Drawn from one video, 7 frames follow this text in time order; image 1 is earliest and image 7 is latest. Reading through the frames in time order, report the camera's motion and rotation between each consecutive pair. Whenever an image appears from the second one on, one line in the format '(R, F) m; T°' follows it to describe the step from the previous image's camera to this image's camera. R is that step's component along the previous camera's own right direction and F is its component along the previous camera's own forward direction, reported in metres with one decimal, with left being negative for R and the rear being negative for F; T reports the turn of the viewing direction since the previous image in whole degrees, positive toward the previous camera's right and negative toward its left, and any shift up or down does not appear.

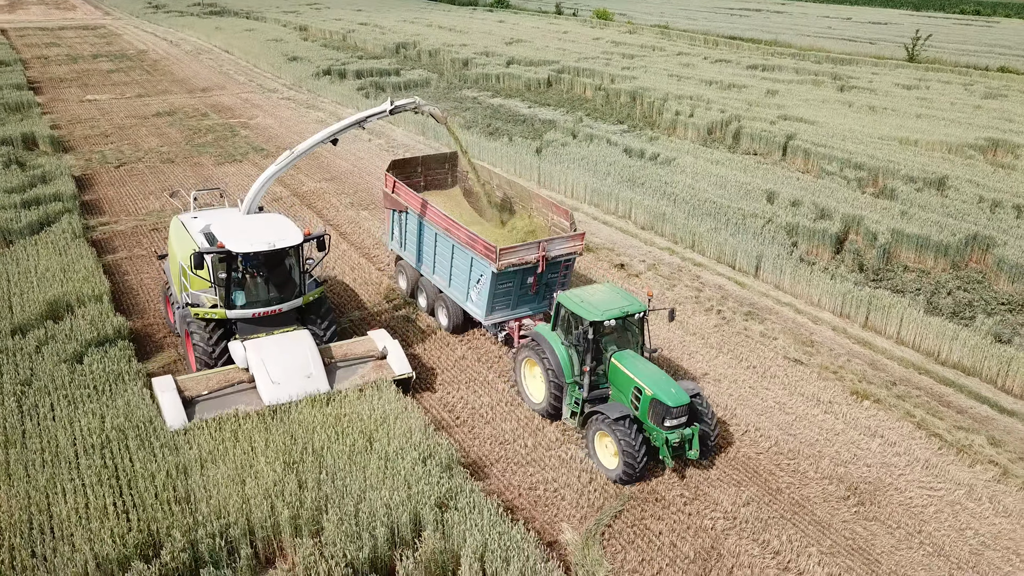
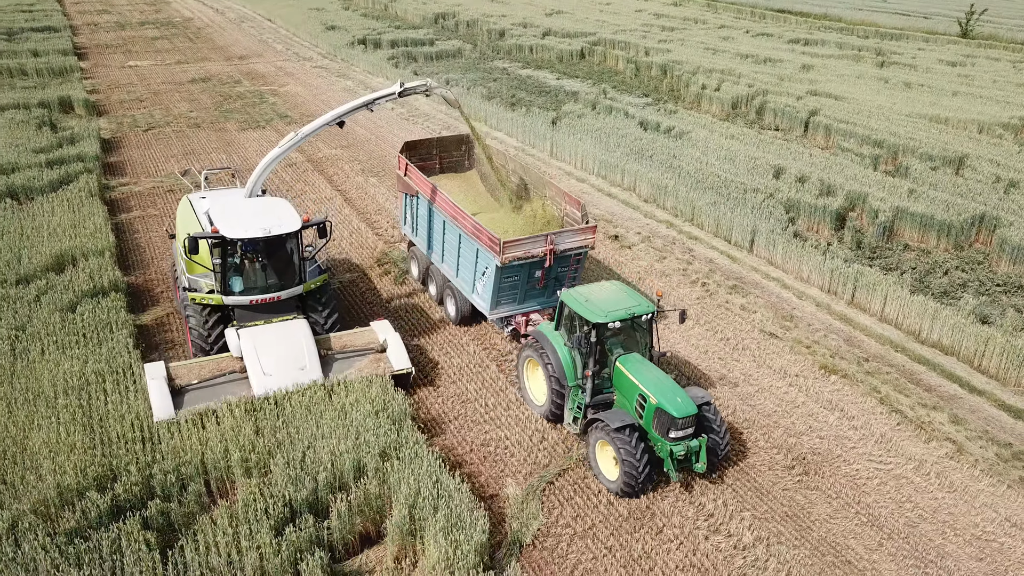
(+0.9, -0.2) m; -3°
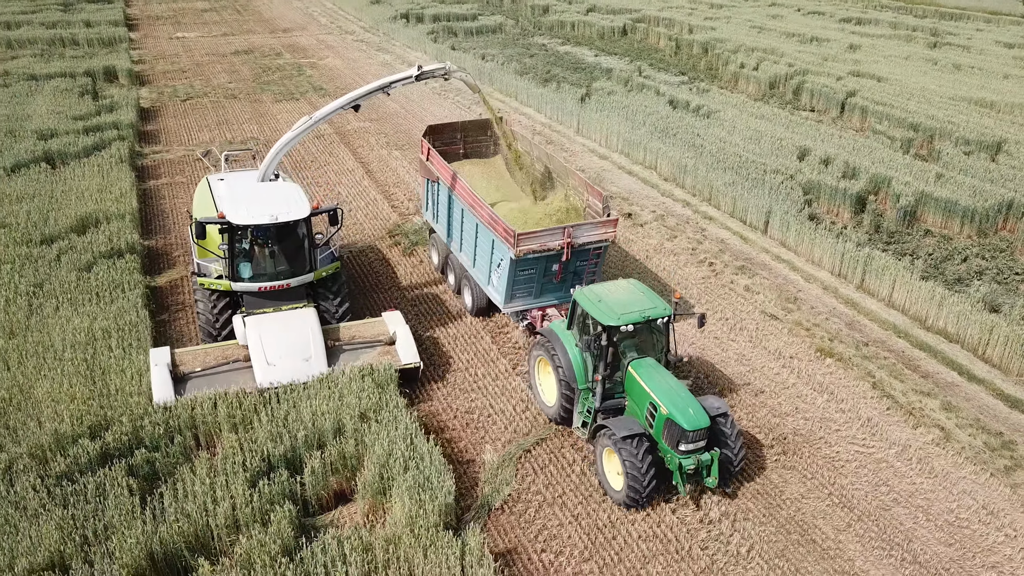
(+0.6, -0.1) m; -3°
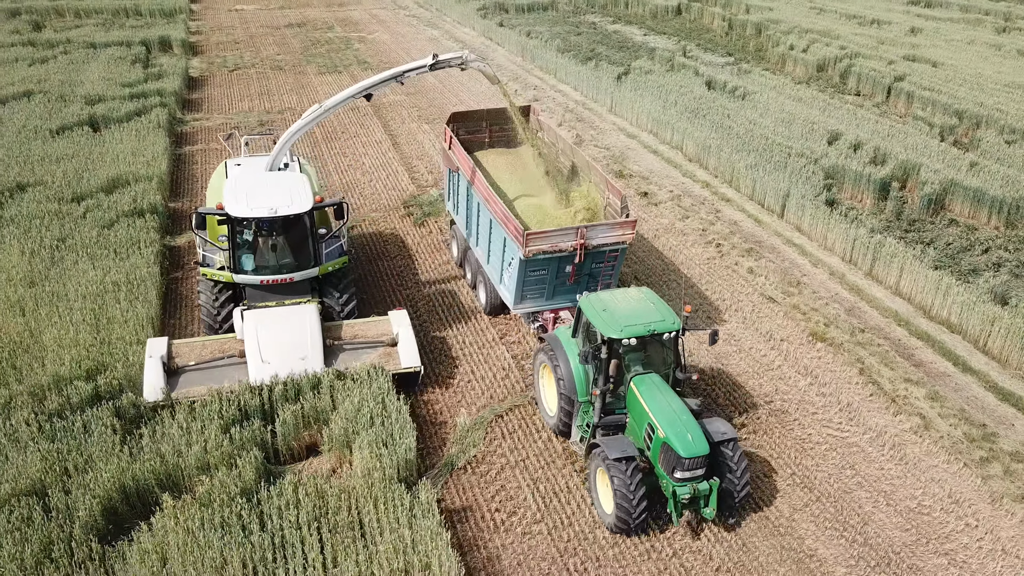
(+0.8, -0.2) m; -4°
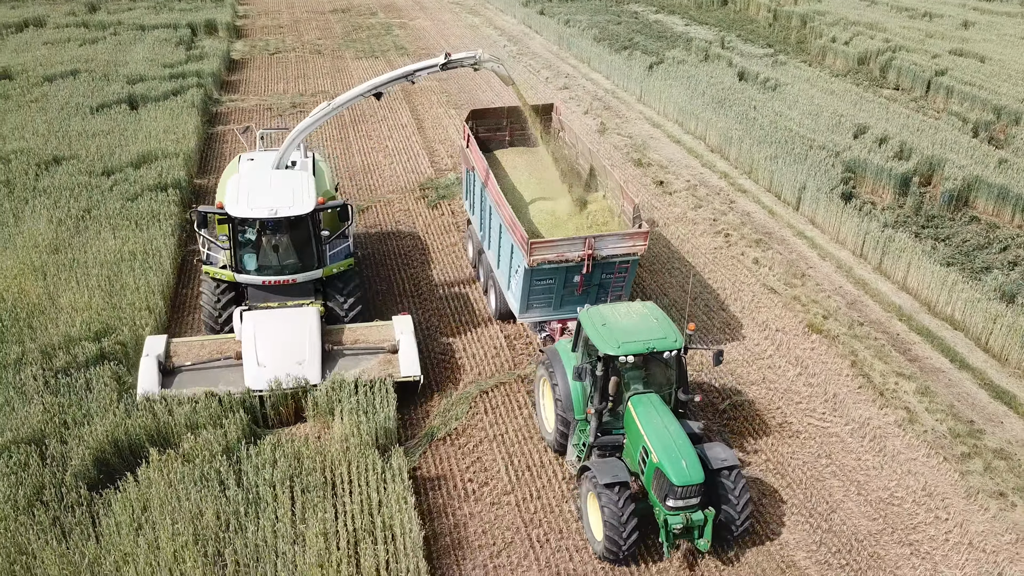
(+0.6, -0.2) m; -4°
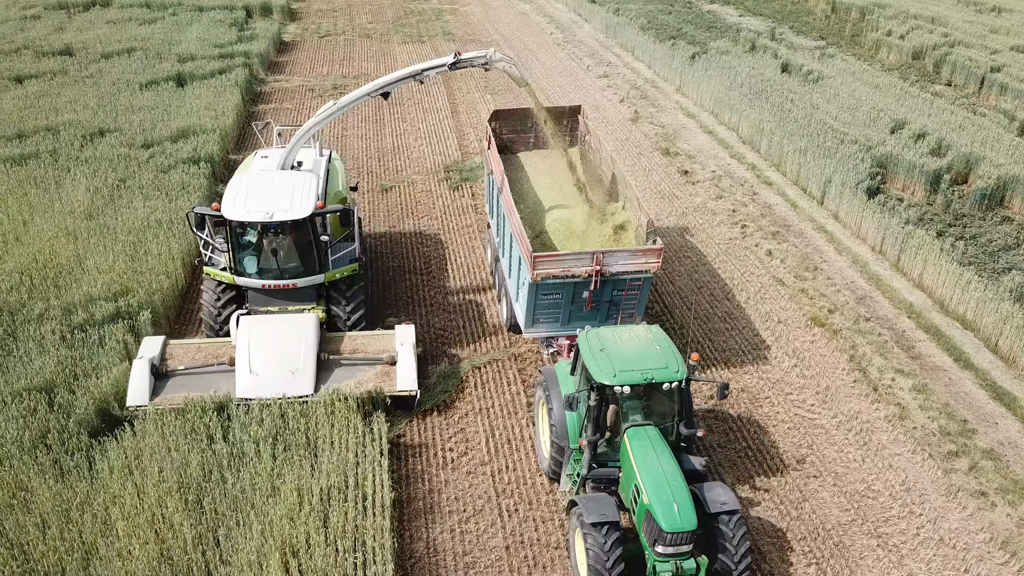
(+0.7, -0.2) m; -4°
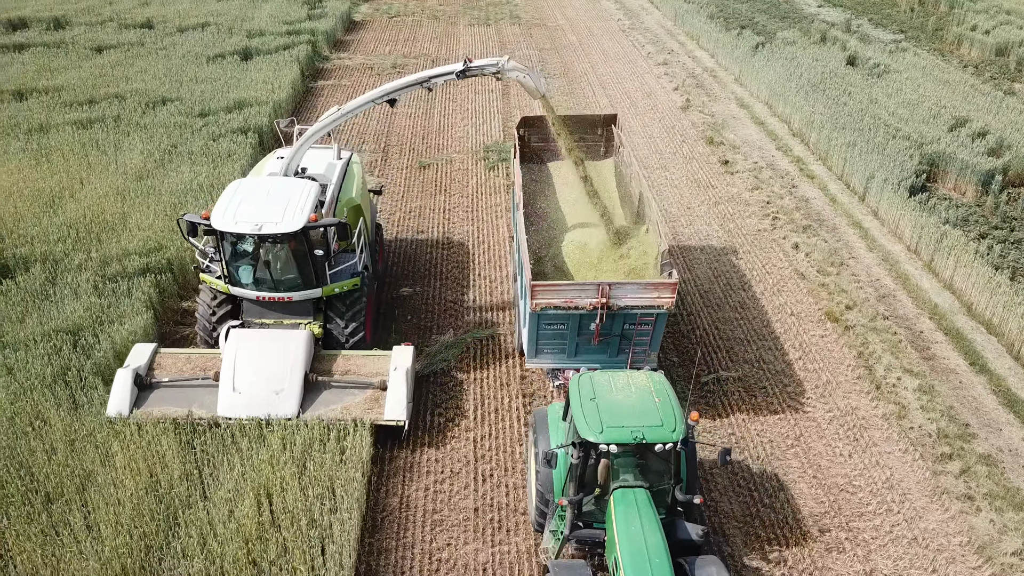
(+0.8, -0.2) m; -6°
